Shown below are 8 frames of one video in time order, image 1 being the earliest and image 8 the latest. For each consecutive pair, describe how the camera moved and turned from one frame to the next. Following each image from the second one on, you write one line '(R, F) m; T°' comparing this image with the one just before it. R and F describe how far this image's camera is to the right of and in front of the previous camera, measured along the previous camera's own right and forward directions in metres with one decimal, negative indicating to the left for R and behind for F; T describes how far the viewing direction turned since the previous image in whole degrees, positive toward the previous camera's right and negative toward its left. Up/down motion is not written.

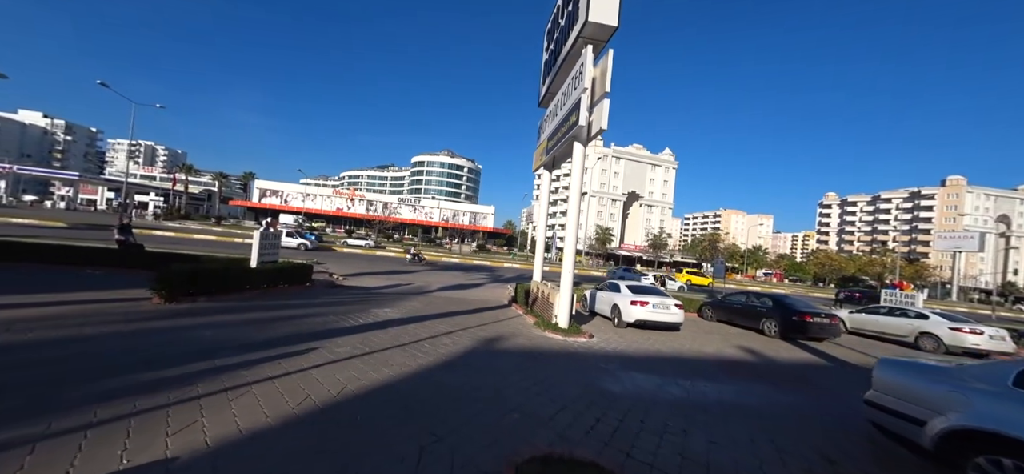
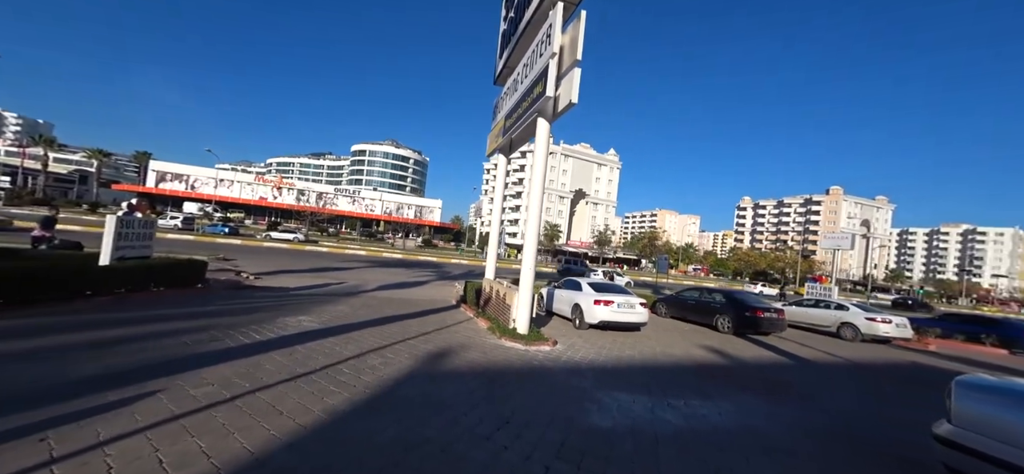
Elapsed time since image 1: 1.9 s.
(-0.1, +1.4) m; +9°
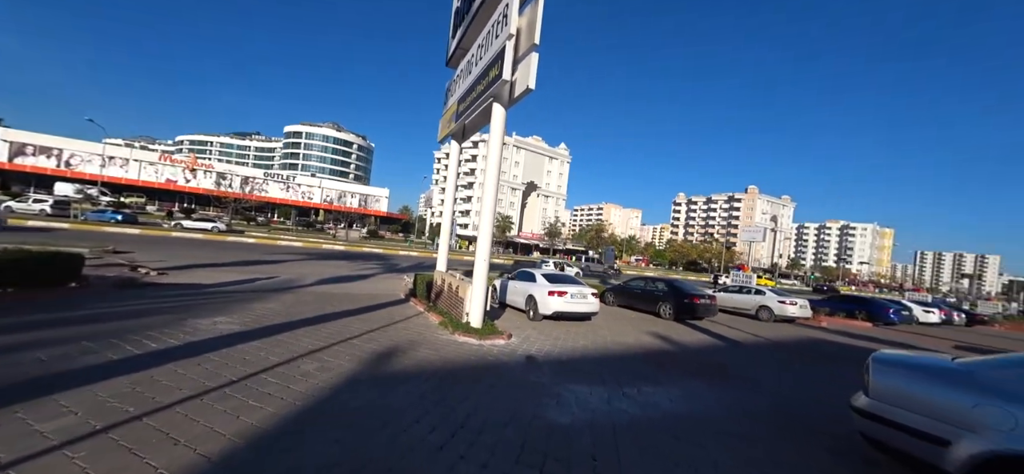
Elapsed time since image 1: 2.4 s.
(-0.1, +0.3) m; +8°
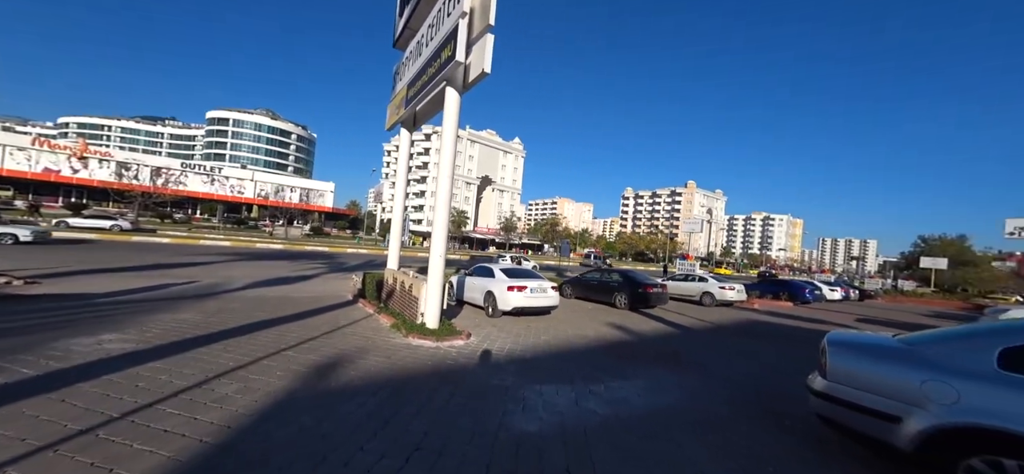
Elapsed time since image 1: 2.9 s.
(0.0, +0.4) m; +7°
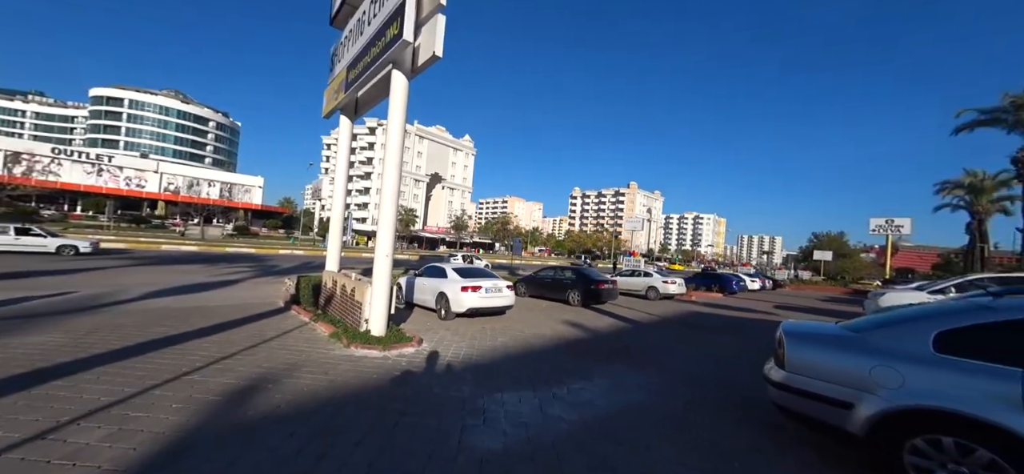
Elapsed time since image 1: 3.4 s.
(-0.1, +0.4) m; +8°
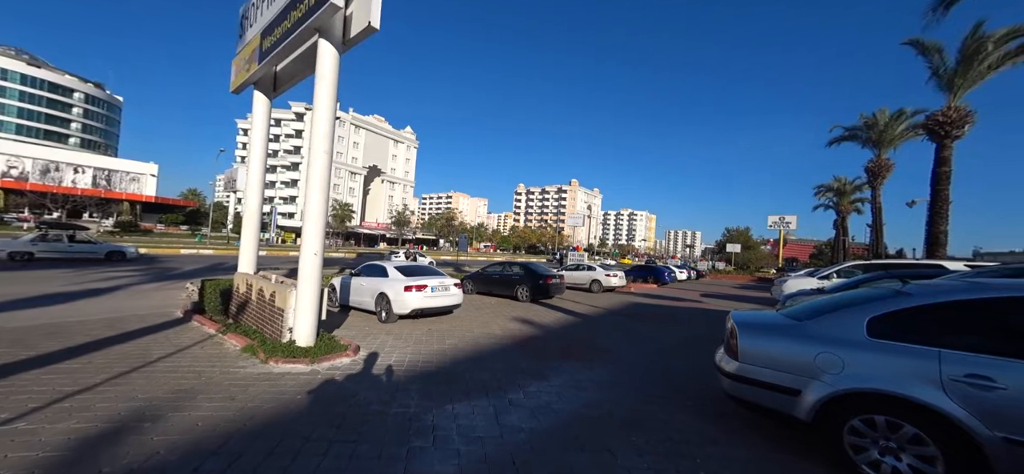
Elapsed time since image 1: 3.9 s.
(-0.1, +0.4) m; +9°
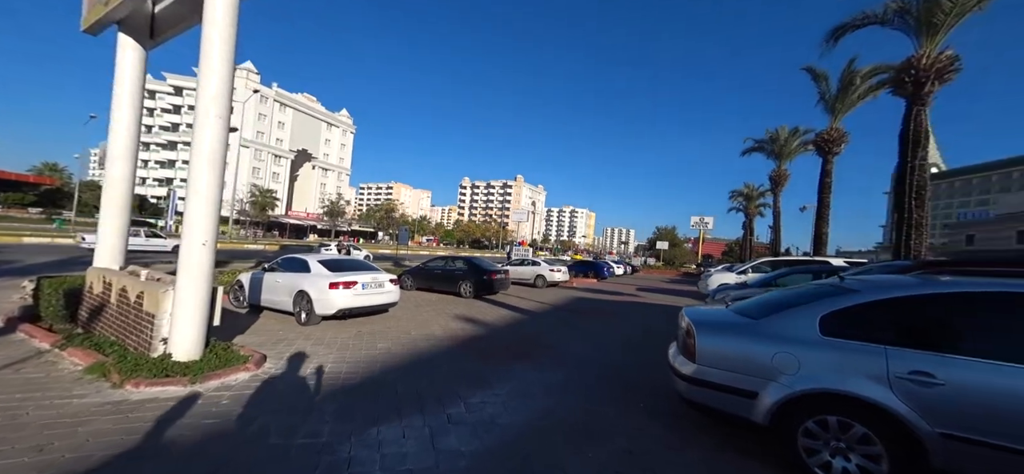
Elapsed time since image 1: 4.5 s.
(0.0, +0.6) m; +9°
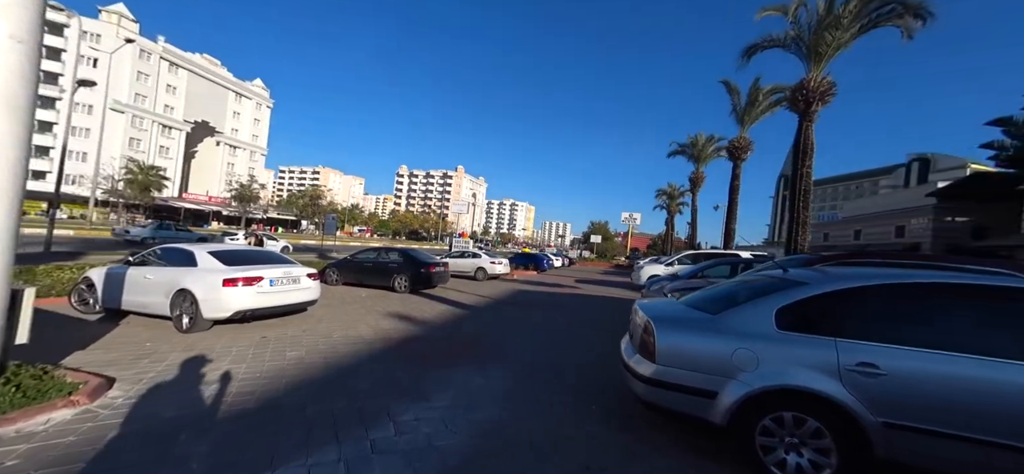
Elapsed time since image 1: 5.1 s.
(0.0, +0.7) m; +10°
